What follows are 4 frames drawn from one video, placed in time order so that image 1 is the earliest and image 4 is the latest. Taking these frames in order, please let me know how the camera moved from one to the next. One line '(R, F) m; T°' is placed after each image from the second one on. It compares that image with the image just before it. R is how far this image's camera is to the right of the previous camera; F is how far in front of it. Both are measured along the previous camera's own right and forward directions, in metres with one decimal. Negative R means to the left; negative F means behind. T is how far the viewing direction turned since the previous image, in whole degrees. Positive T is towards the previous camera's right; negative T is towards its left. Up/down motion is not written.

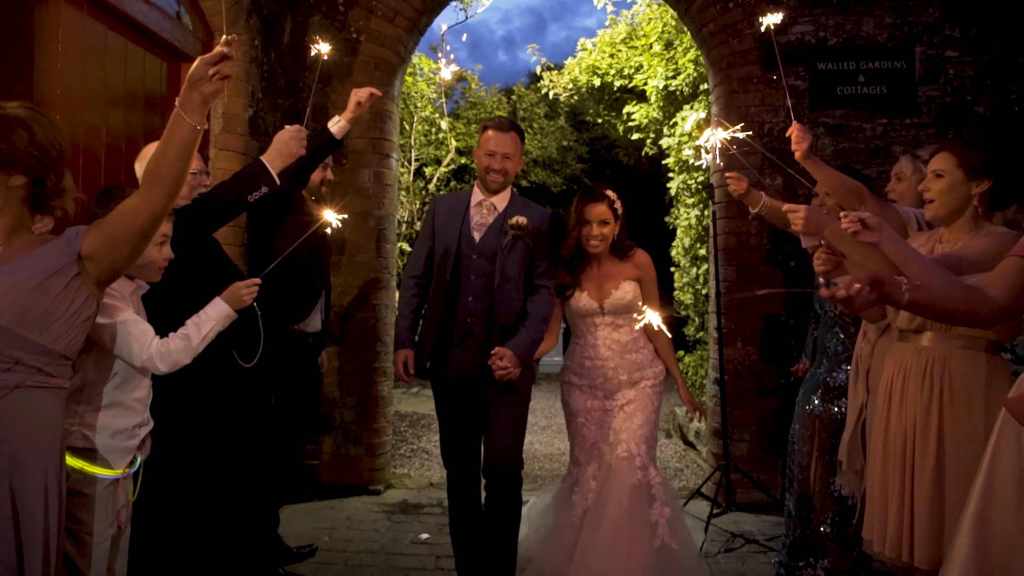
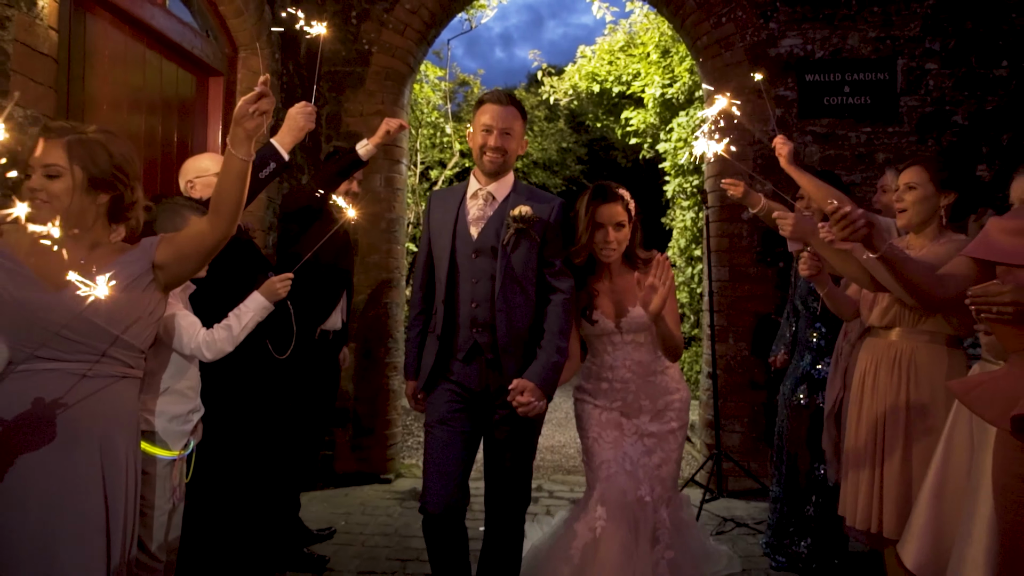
(-0.1, -0.3) m; 0°
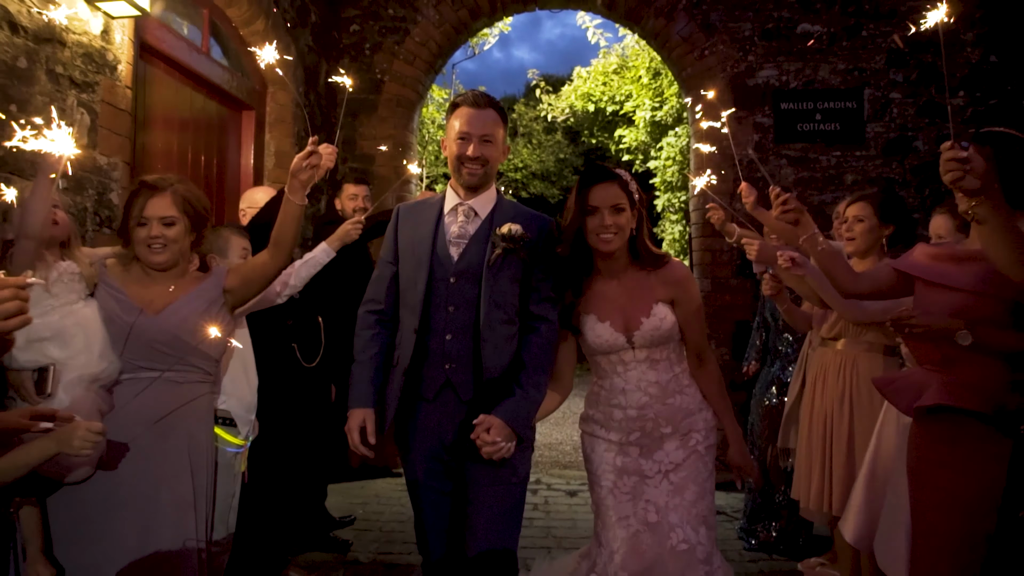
(0.0, -0.5) m; 0°
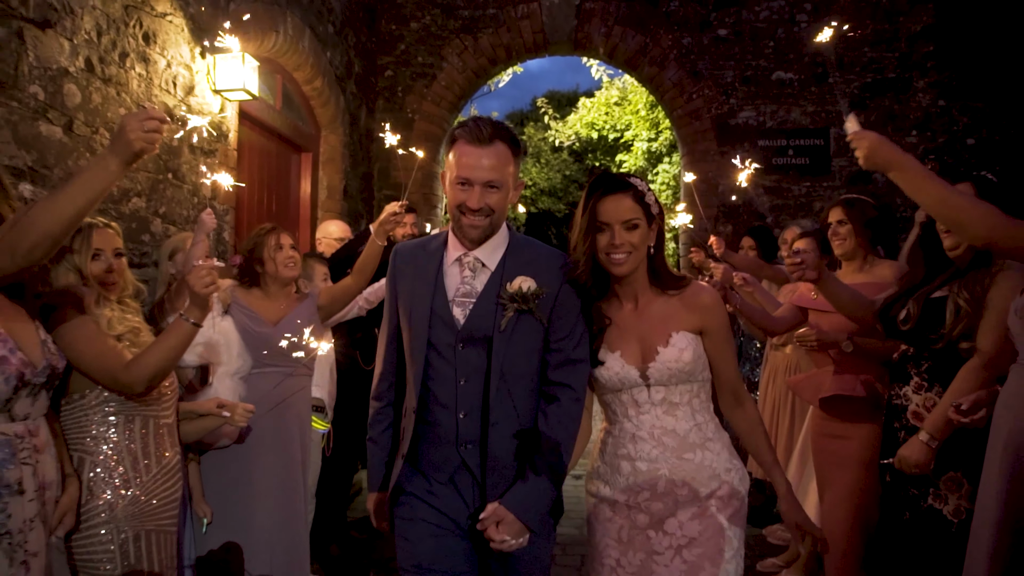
(-0.1, -0.9) m; 0°
